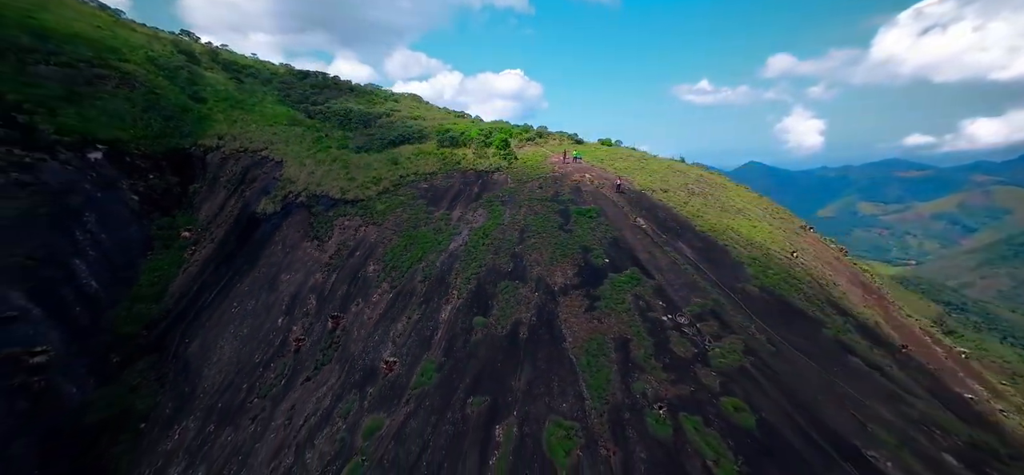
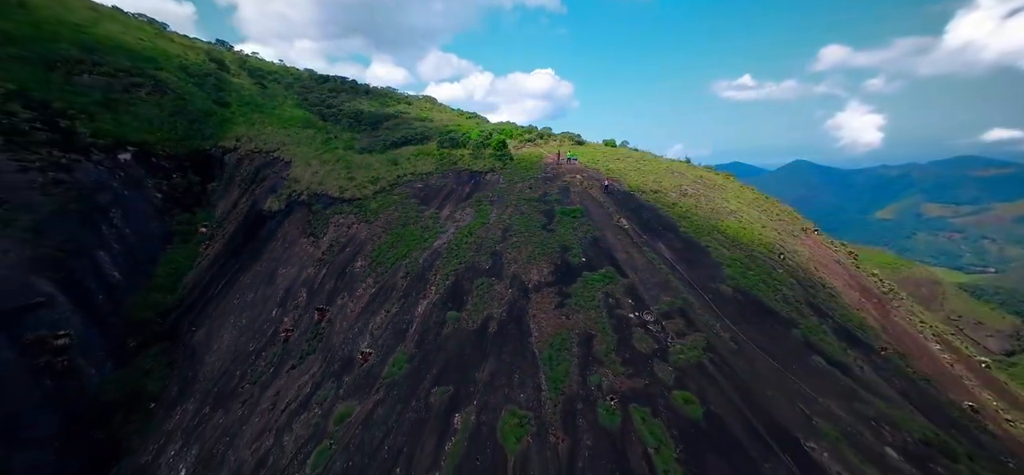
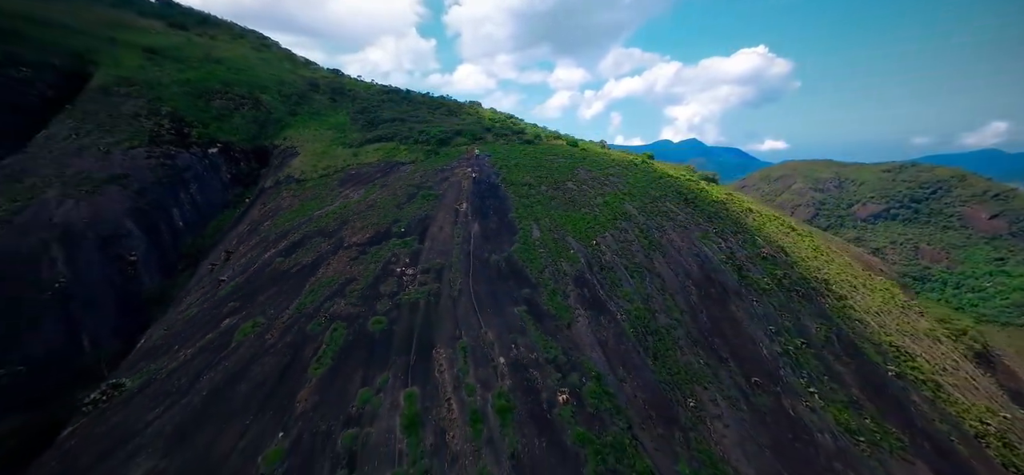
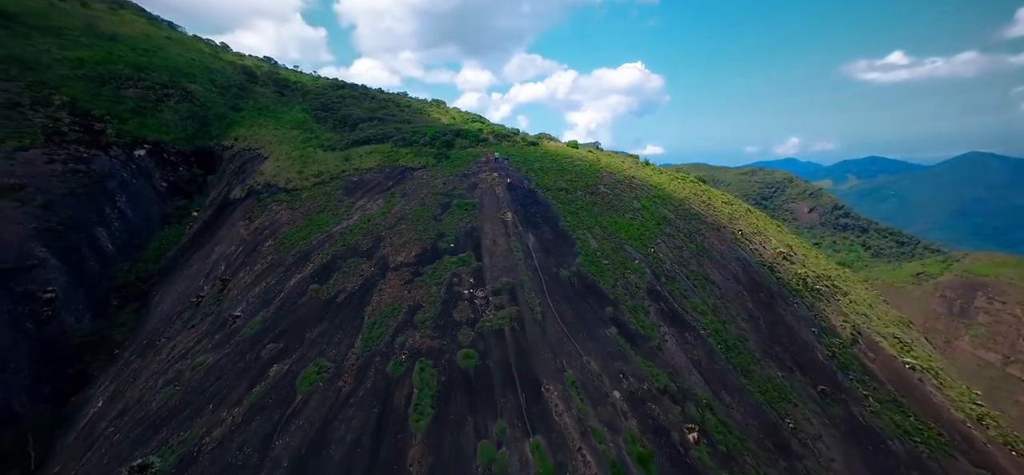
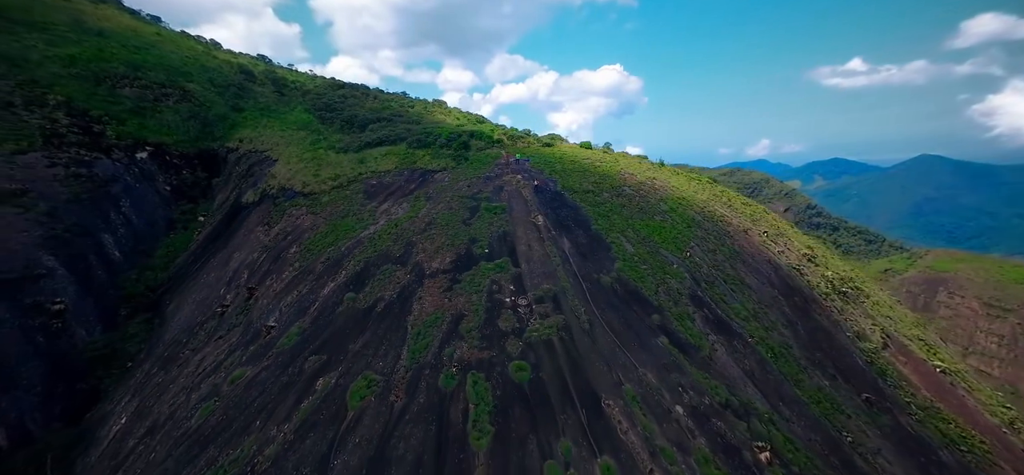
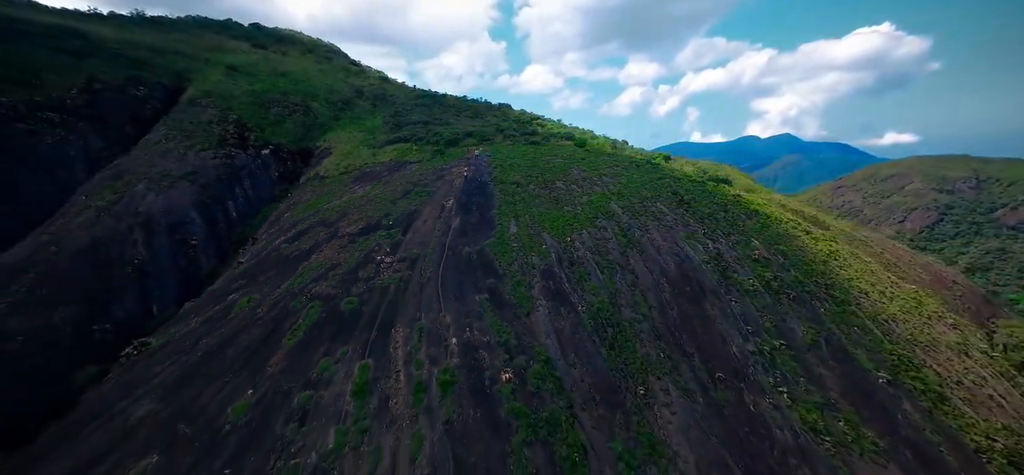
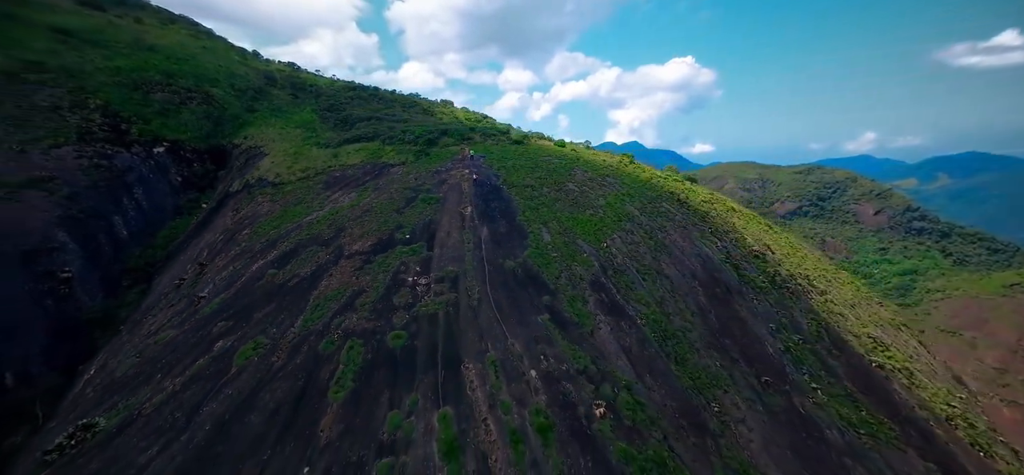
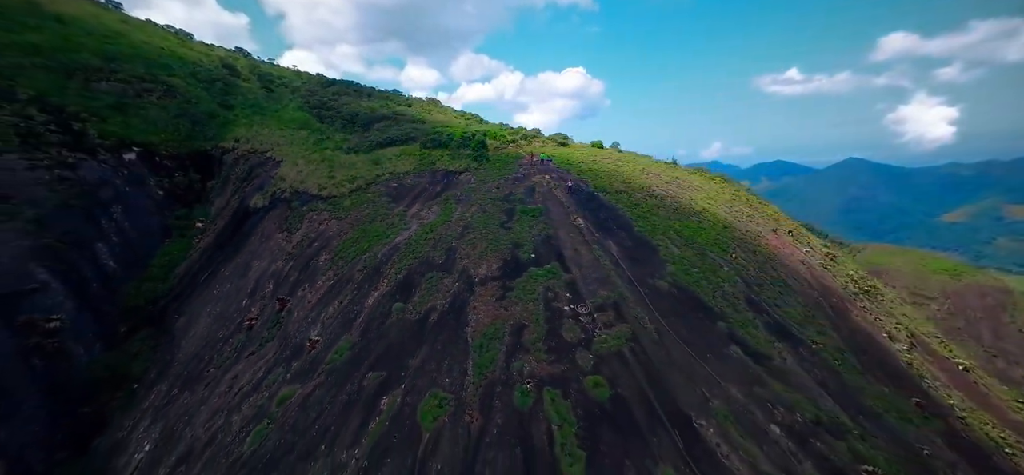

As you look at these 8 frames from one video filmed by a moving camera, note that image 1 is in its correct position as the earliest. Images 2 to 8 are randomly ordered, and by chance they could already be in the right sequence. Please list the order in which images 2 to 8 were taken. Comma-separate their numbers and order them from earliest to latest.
2, 8, 5, 4, 7, 3, 6
